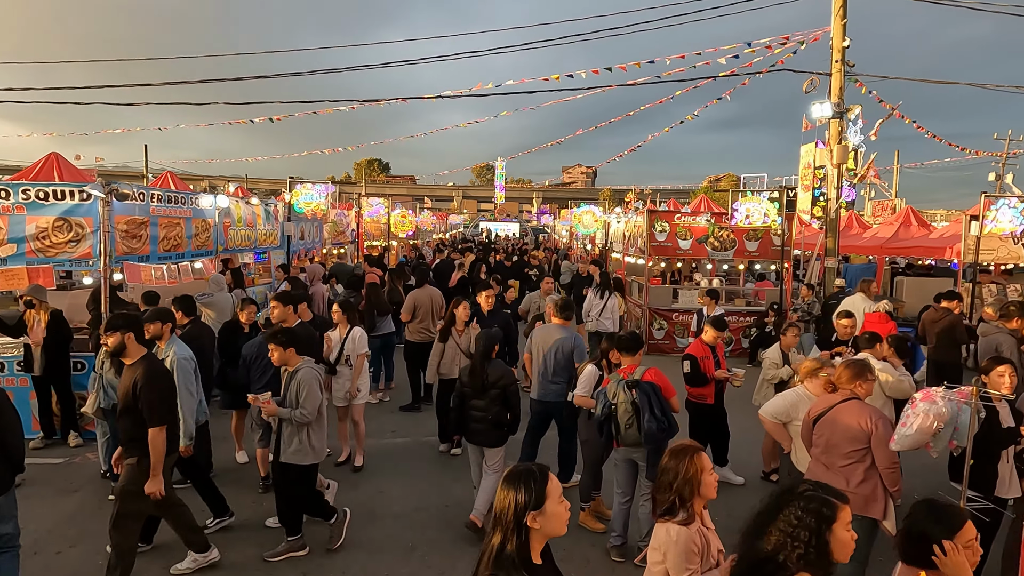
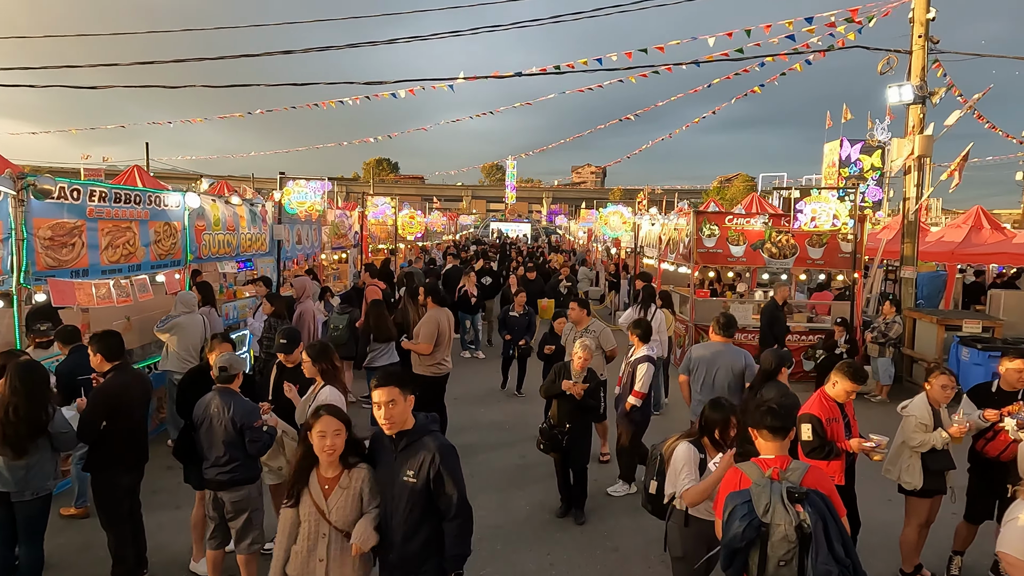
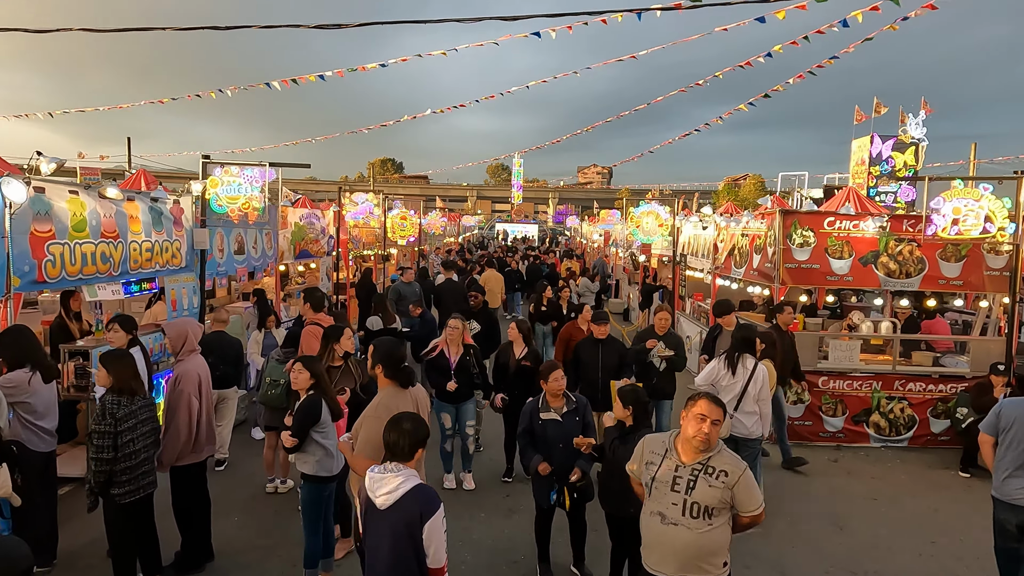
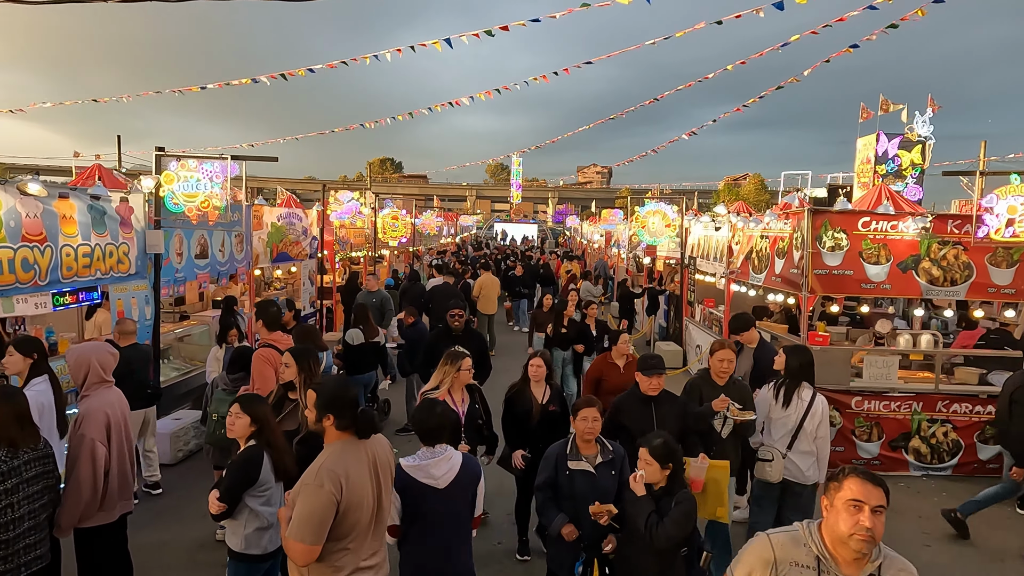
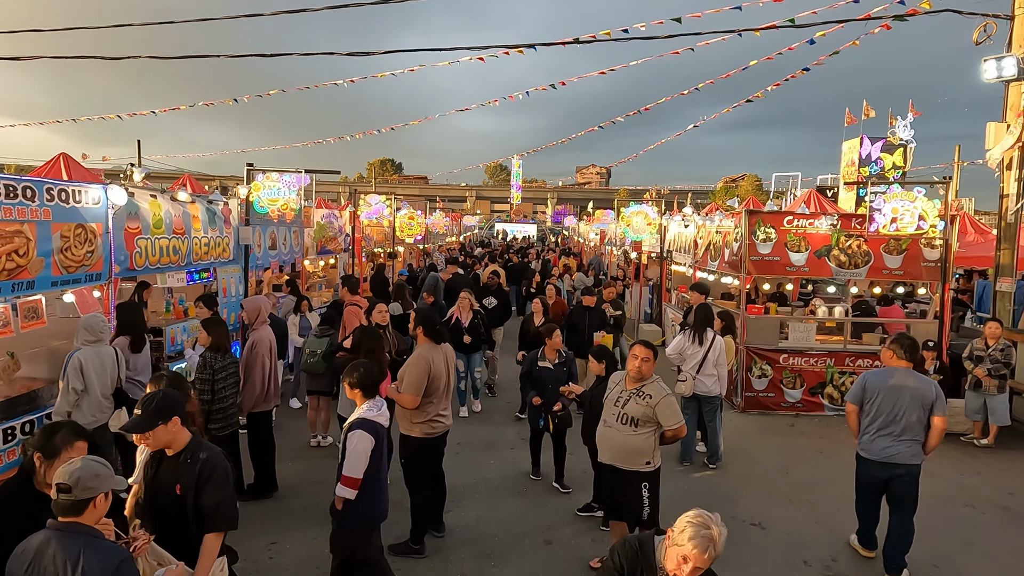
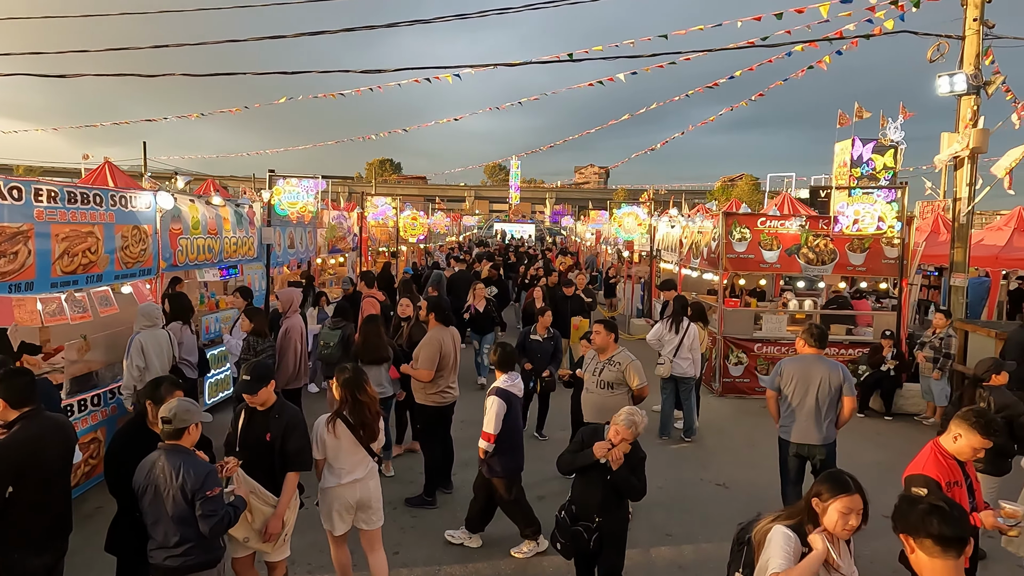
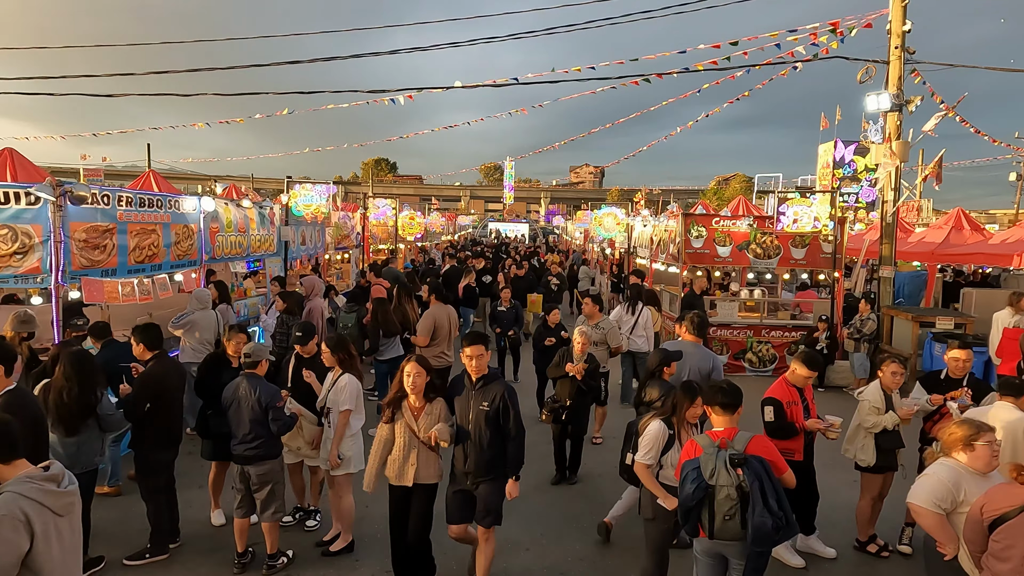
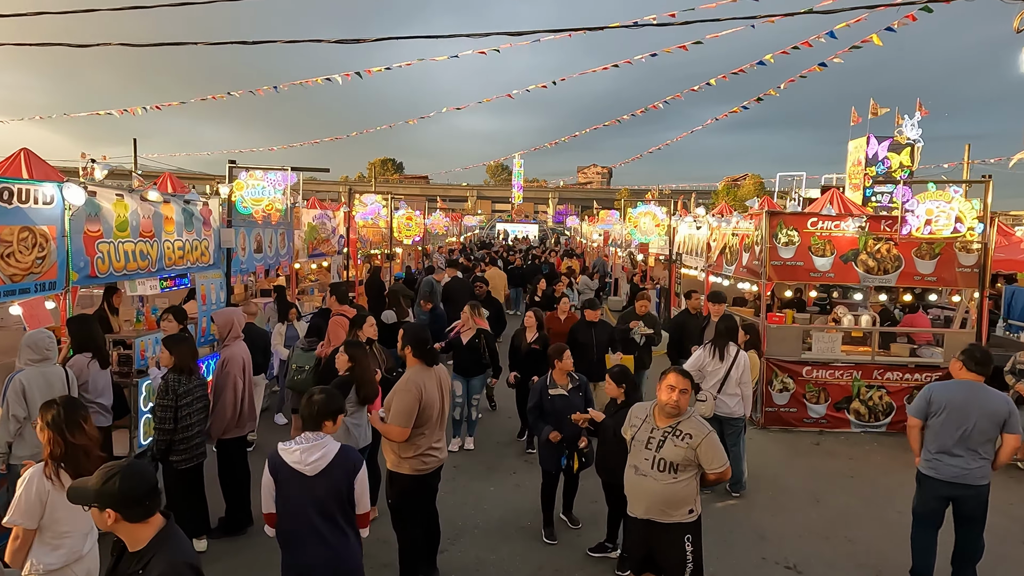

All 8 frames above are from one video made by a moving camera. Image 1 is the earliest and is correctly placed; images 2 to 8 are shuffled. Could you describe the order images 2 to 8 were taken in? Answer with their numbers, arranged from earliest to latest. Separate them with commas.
7, 2, 6, 5, 8, 3, 4
